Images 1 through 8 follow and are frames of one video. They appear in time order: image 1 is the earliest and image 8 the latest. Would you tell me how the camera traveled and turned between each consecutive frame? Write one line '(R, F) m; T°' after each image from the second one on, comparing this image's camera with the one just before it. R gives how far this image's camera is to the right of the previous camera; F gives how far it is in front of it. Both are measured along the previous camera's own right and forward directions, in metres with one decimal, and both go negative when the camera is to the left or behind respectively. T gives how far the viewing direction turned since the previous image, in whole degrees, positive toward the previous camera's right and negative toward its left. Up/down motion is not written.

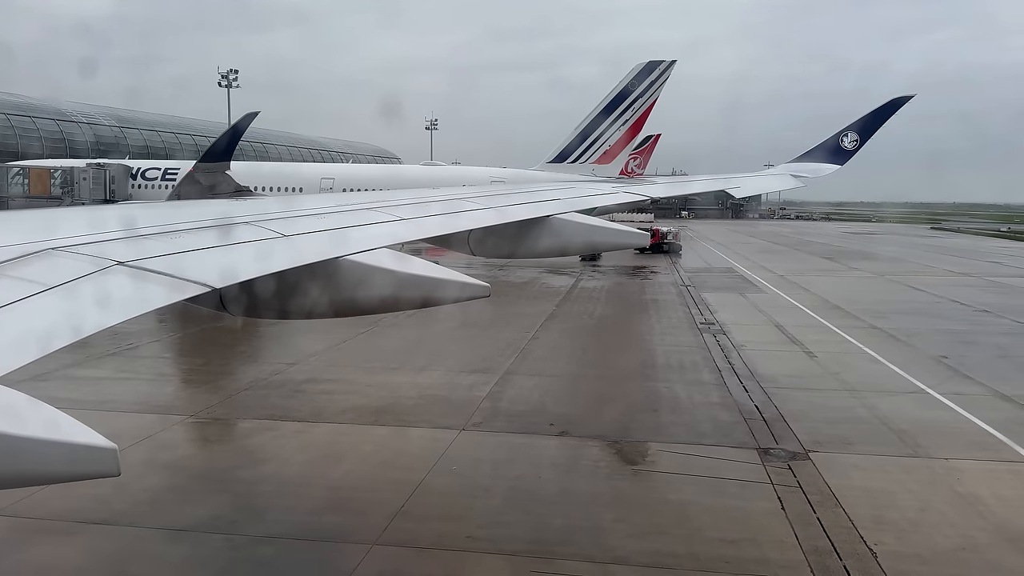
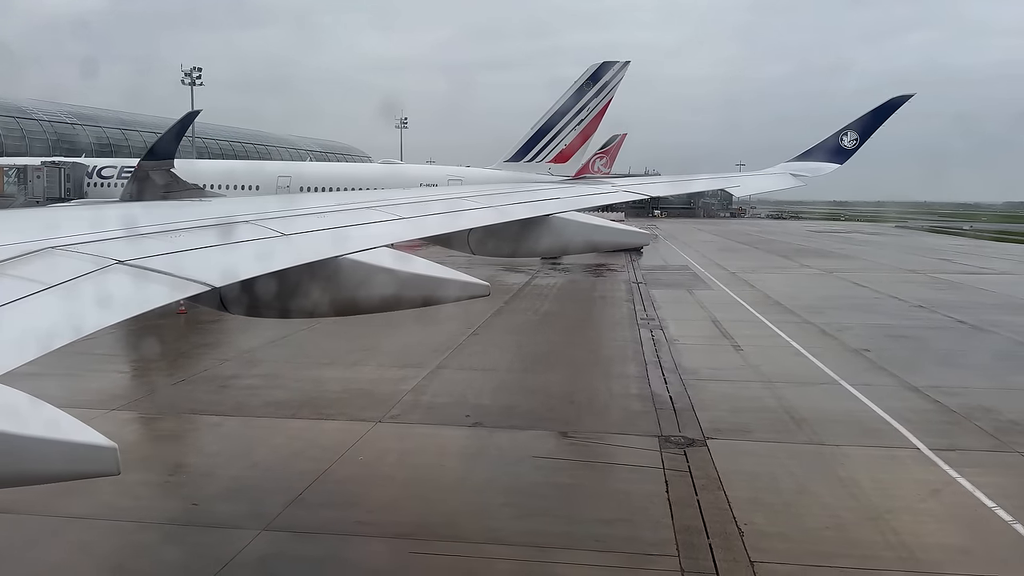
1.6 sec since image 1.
(+0.9, -0.2) m; +1°
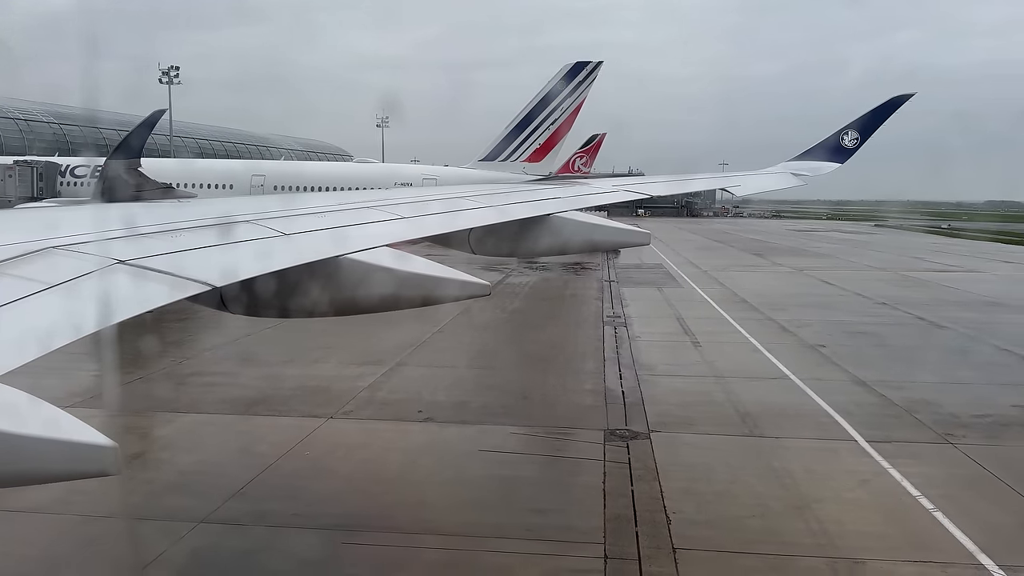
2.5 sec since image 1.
(+0.5, -0.1) m; +1°
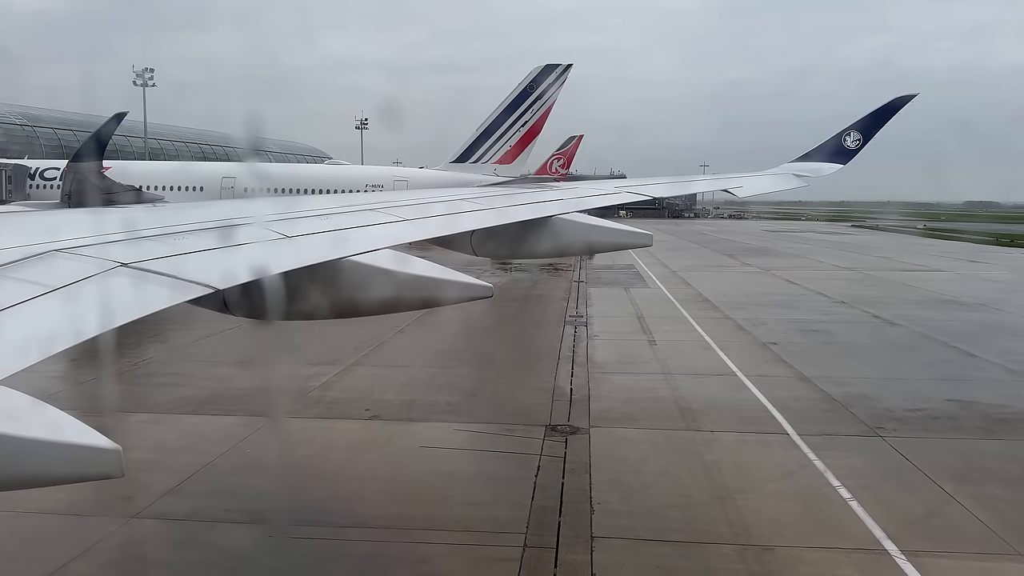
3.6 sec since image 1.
(+0.6, -0.2) m; +1°
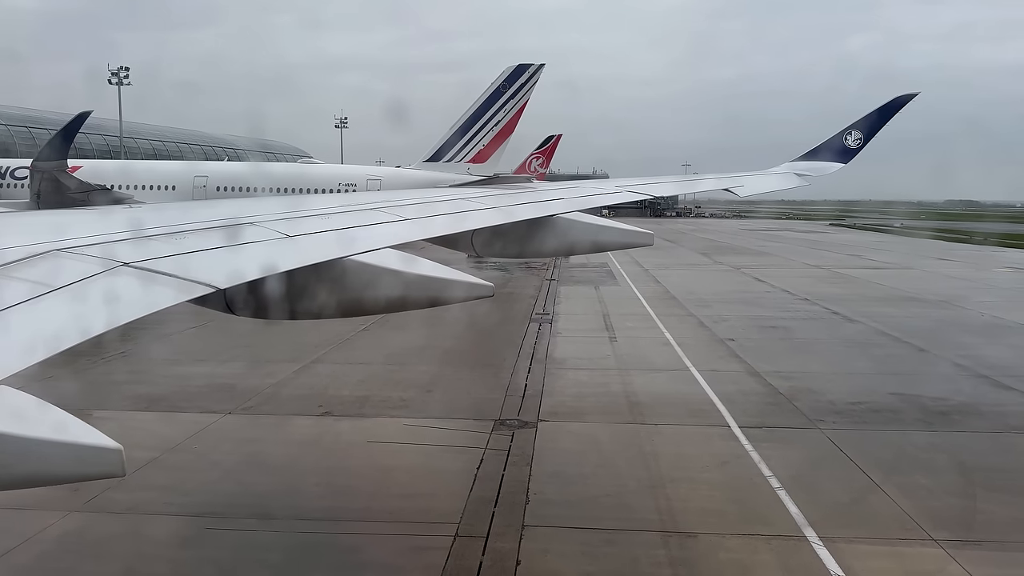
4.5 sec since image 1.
(+0.5, -0.2) m; +1°
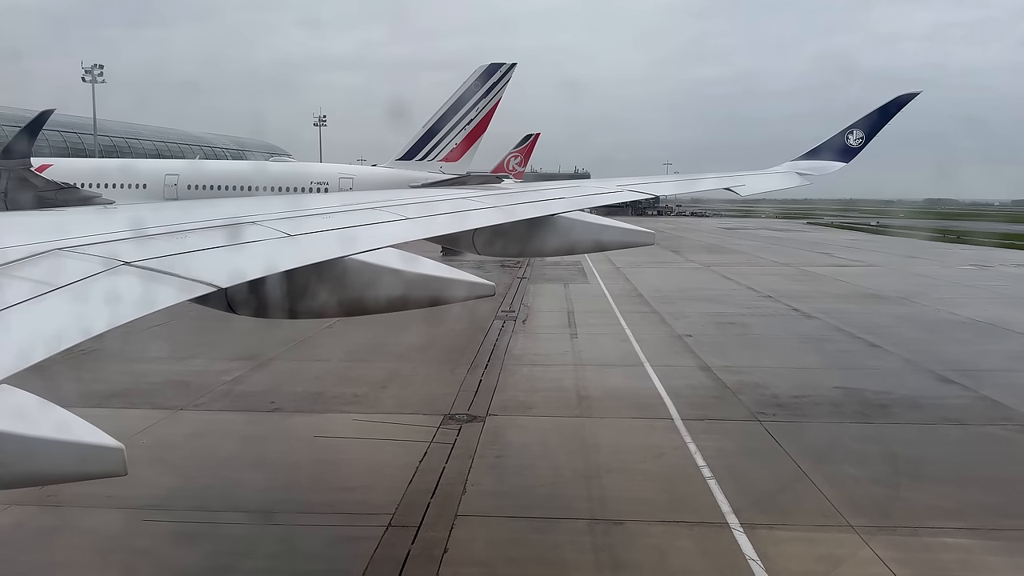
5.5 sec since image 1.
(+0.5, -0.2) m; +1°
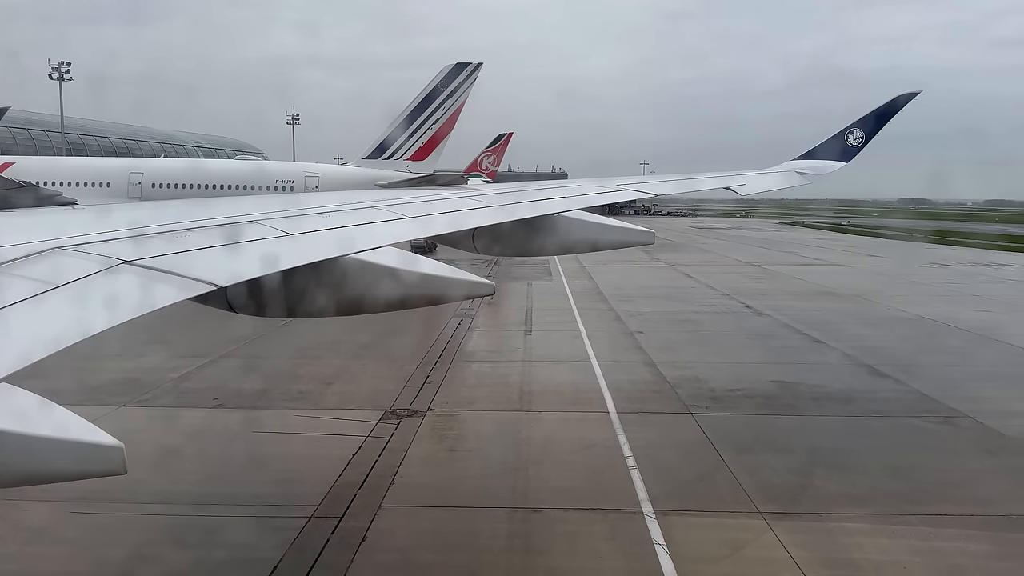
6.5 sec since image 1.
(+0.6, -0.2) m; +1°
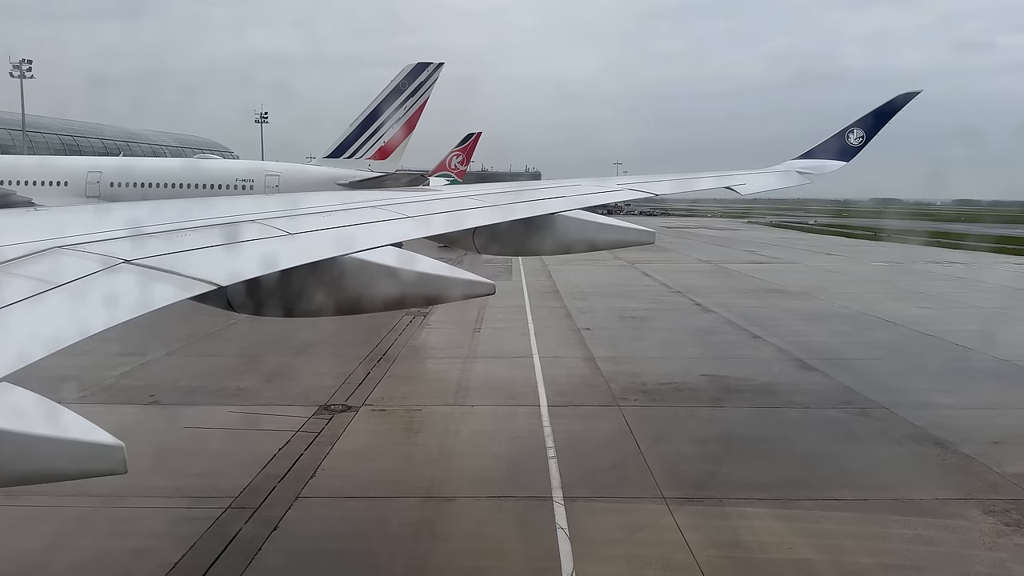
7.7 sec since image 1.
(+0.6, -0.2) m; +2°
